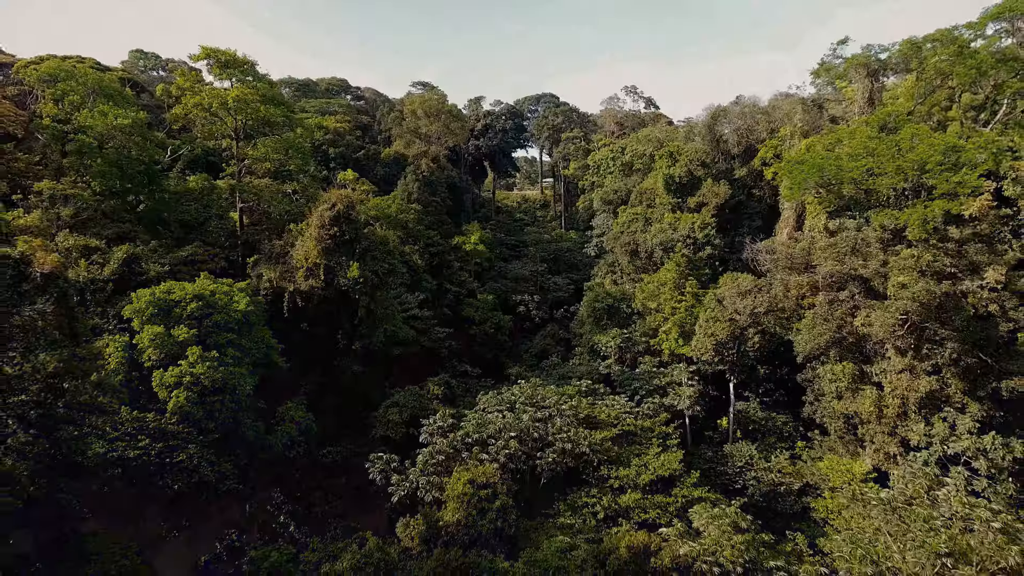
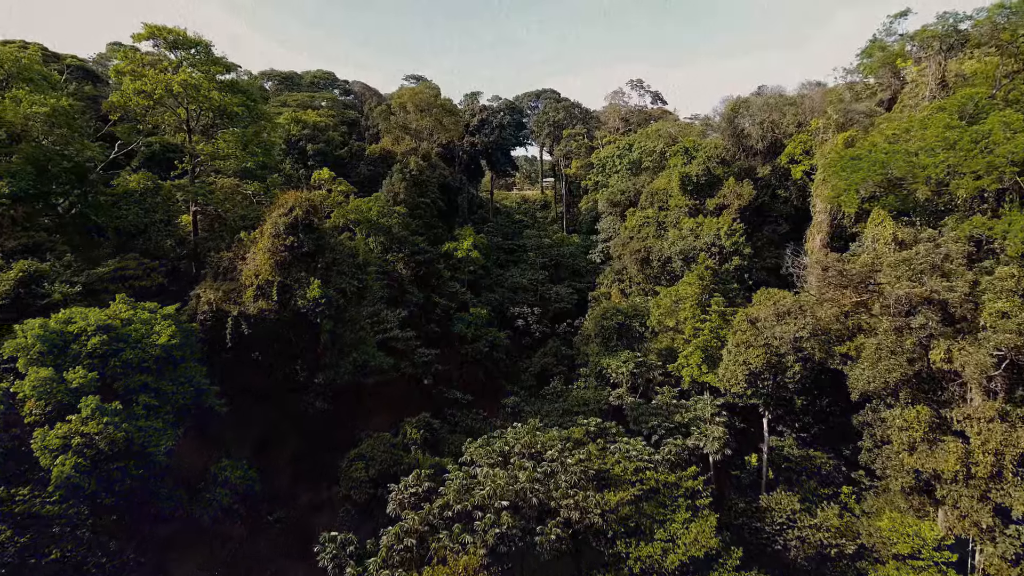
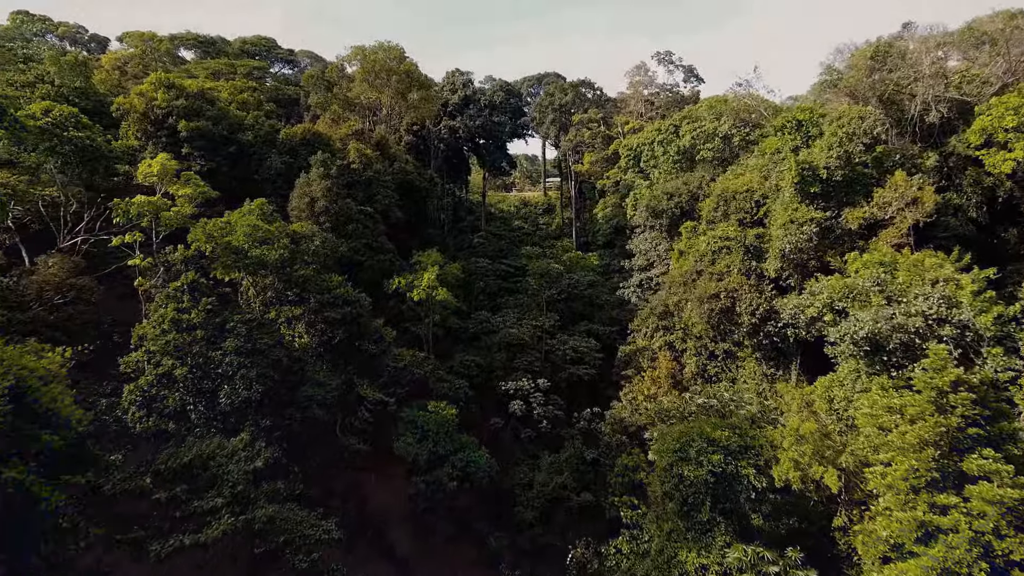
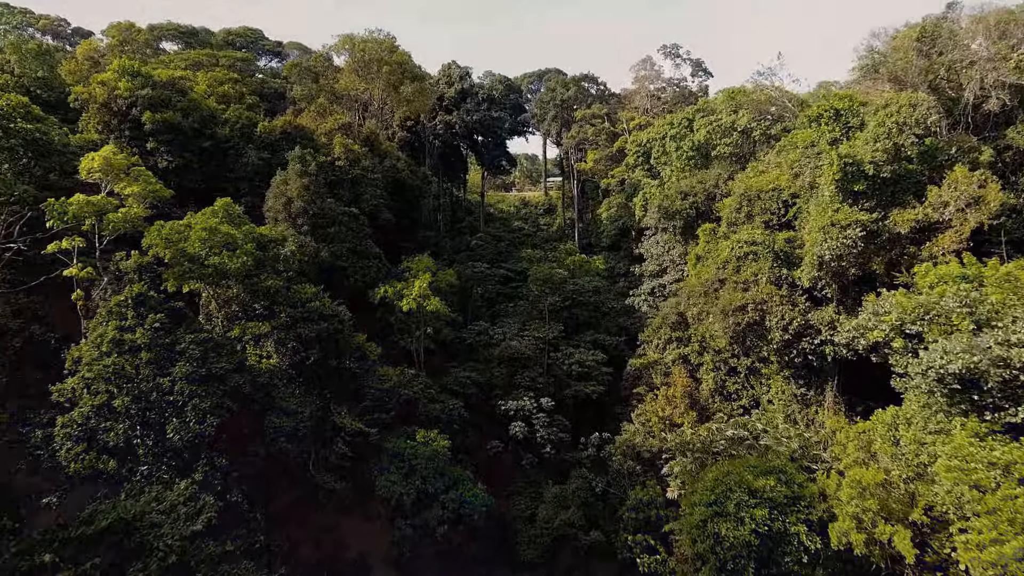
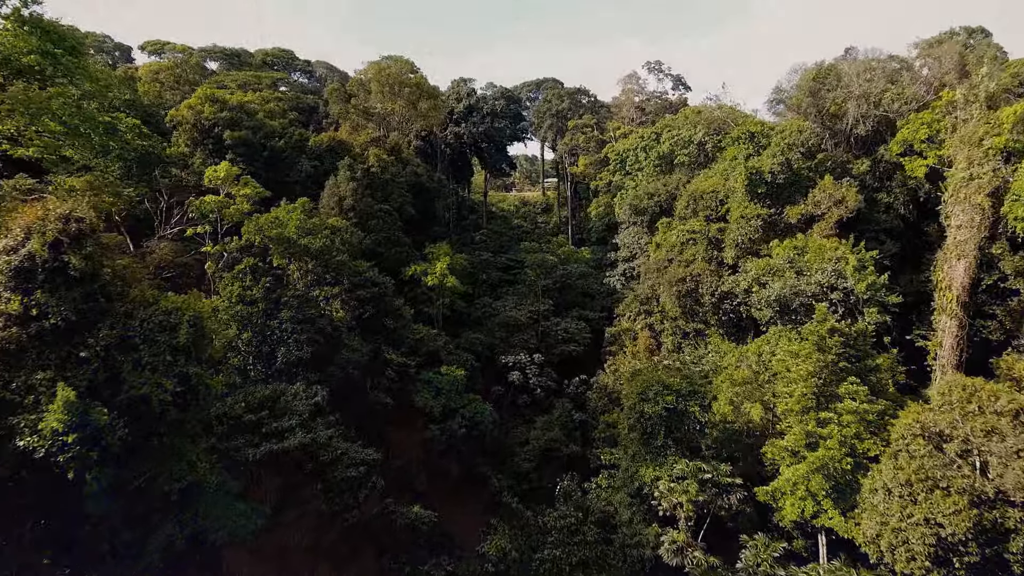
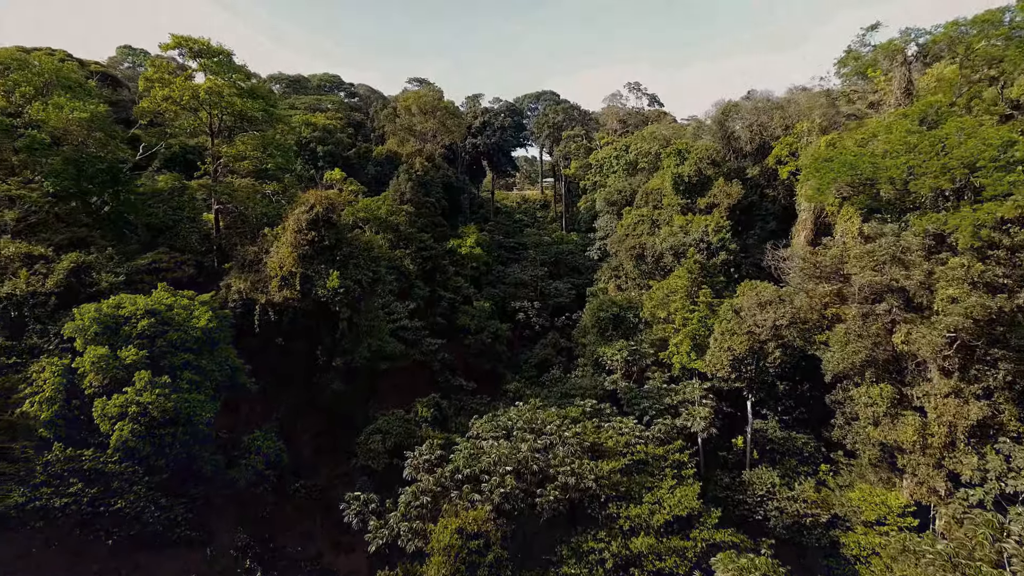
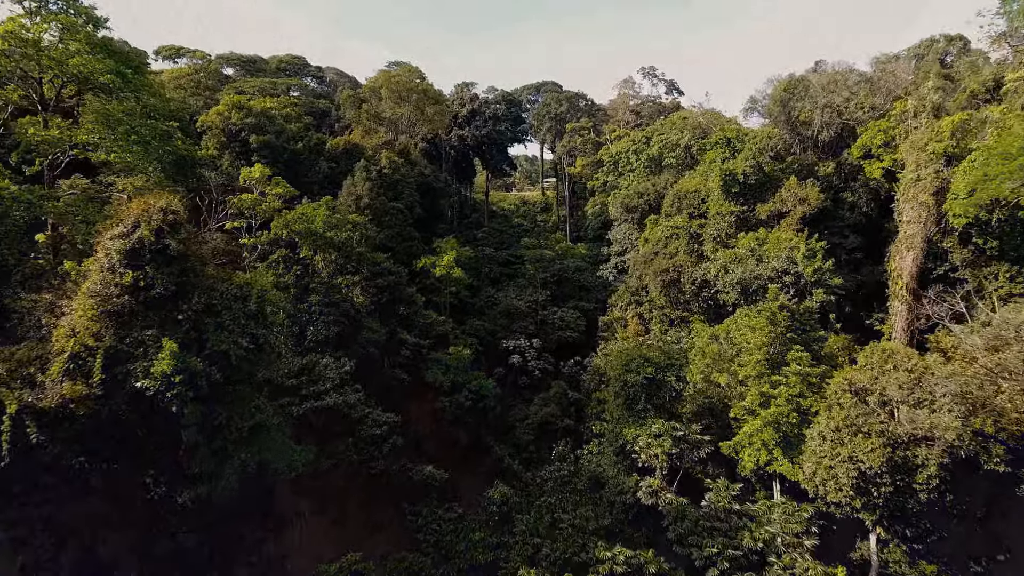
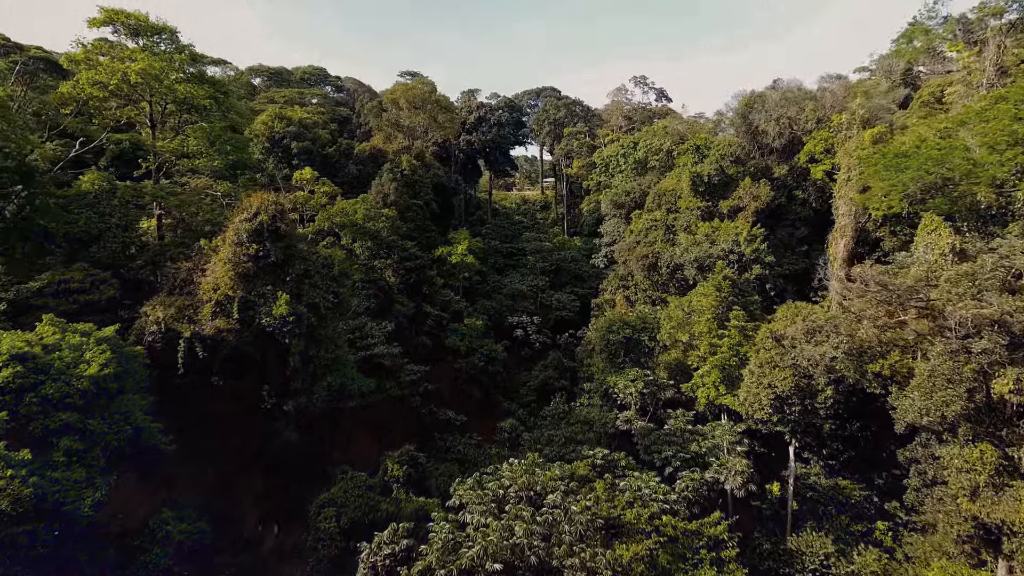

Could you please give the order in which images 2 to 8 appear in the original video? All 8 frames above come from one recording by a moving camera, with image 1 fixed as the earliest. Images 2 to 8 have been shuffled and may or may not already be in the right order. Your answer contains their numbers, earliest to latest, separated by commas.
6, 2, 8, 7, 5, 3, 4
